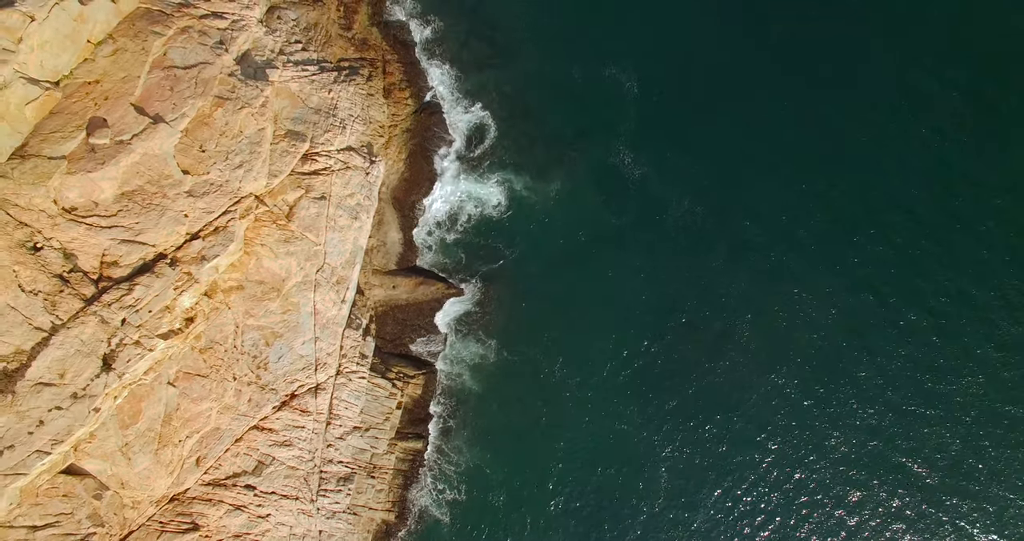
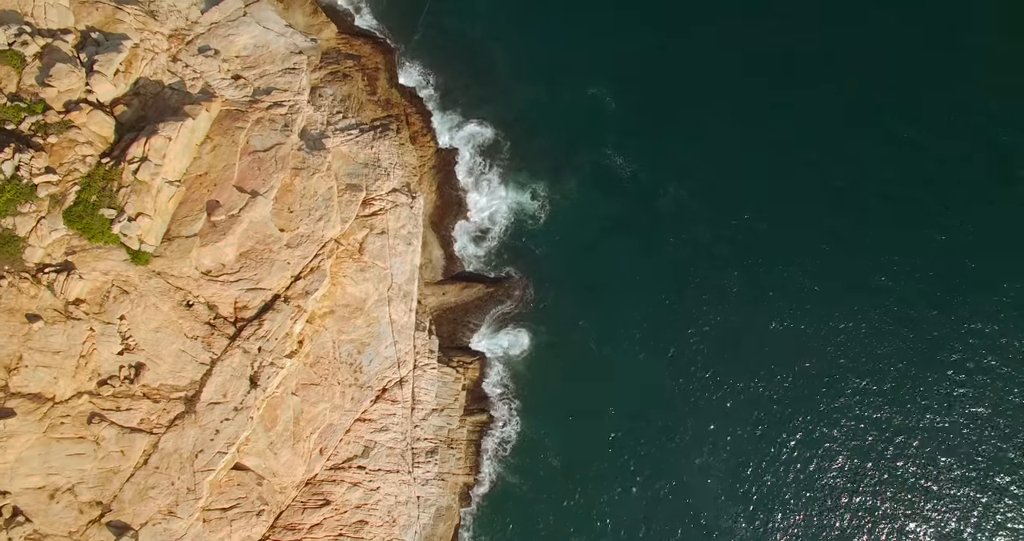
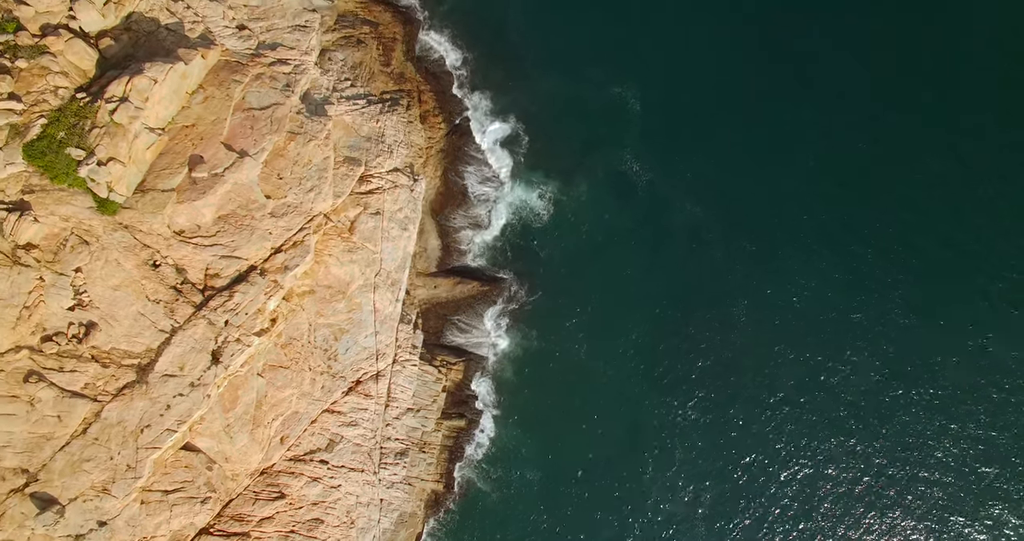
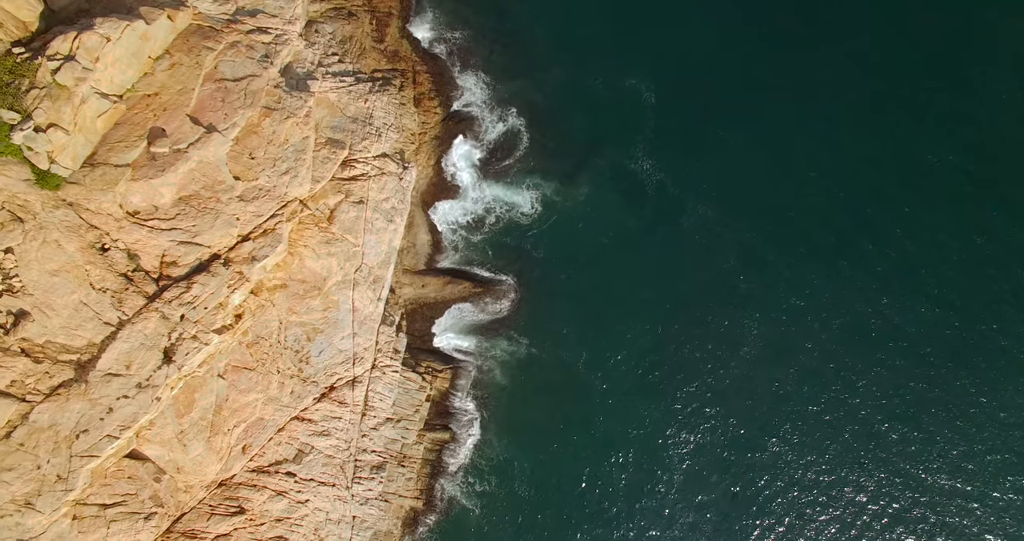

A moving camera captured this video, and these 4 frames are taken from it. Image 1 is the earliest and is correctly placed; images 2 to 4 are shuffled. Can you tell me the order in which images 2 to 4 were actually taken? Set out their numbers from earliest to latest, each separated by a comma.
4, 3, 2
